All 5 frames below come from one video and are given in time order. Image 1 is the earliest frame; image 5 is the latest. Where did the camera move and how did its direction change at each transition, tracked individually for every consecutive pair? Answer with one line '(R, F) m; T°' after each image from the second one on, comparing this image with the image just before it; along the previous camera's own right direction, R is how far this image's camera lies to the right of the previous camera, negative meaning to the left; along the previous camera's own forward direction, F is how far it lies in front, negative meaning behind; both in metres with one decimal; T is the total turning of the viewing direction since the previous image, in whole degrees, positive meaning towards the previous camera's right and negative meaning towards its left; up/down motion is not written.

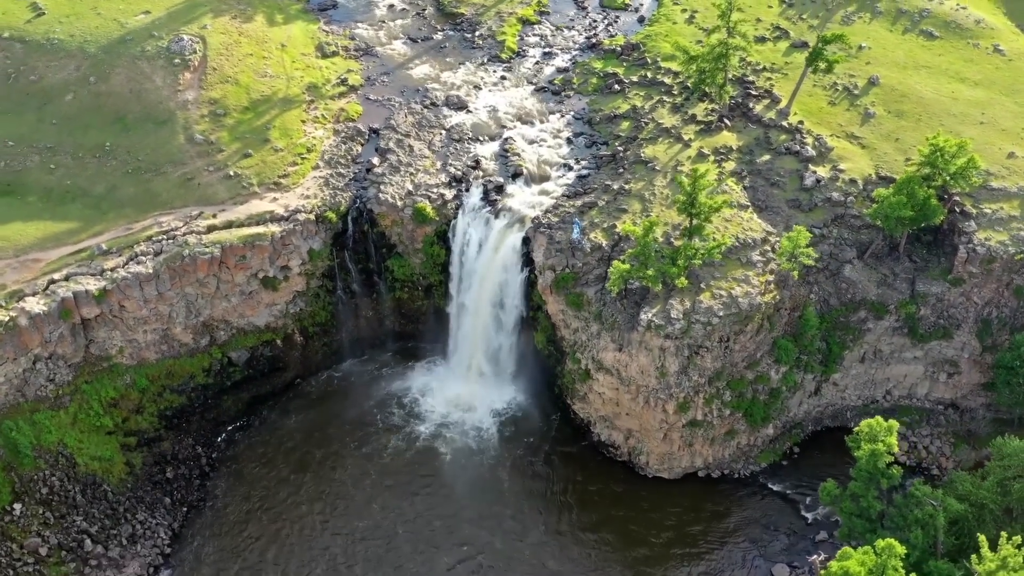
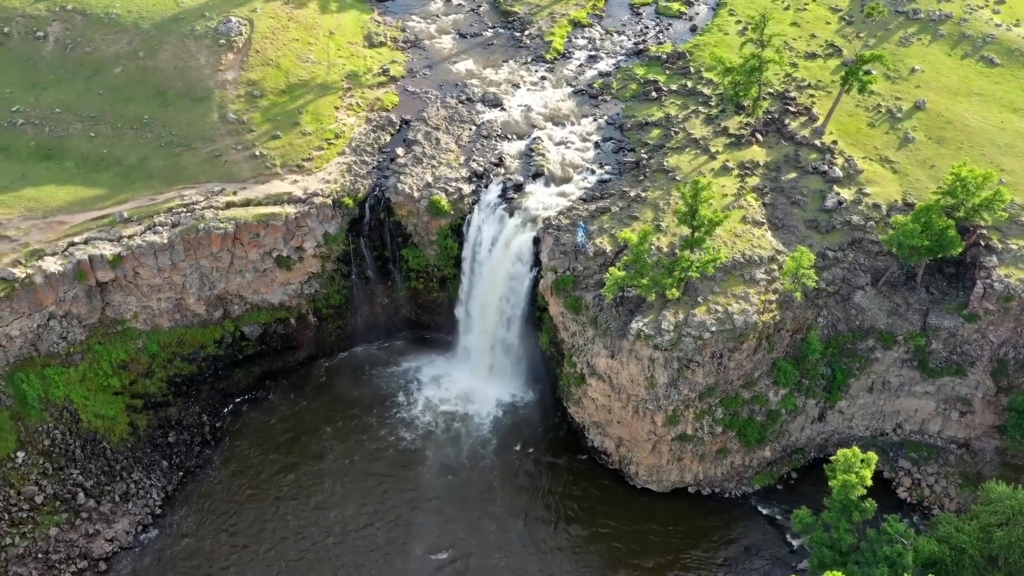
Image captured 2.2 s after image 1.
(+2.5, +0.2) m; -4°
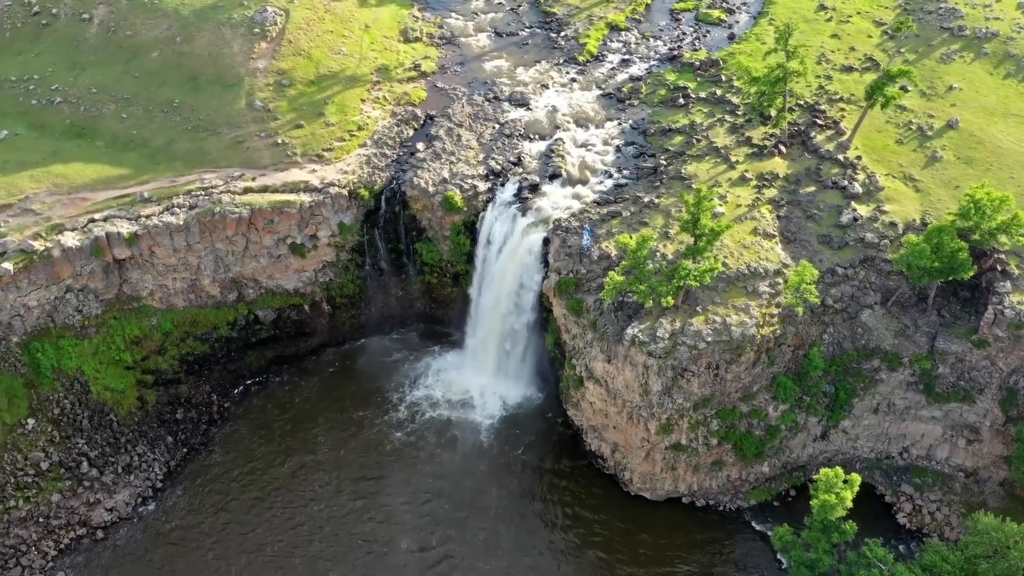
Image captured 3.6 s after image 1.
(+1.6, 0.0) m; -3°
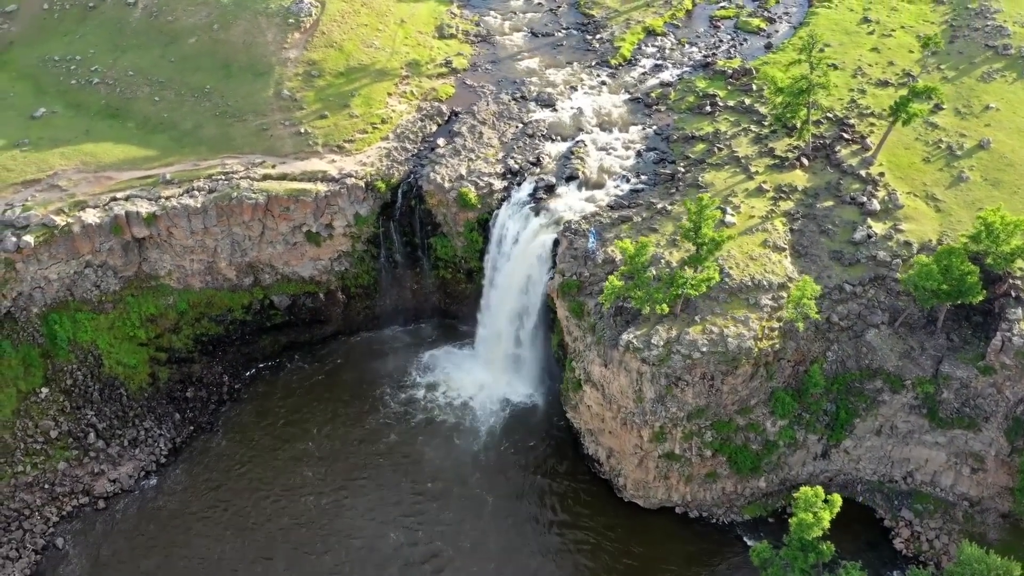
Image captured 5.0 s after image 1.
(+1.6, -0.2) m; -3°
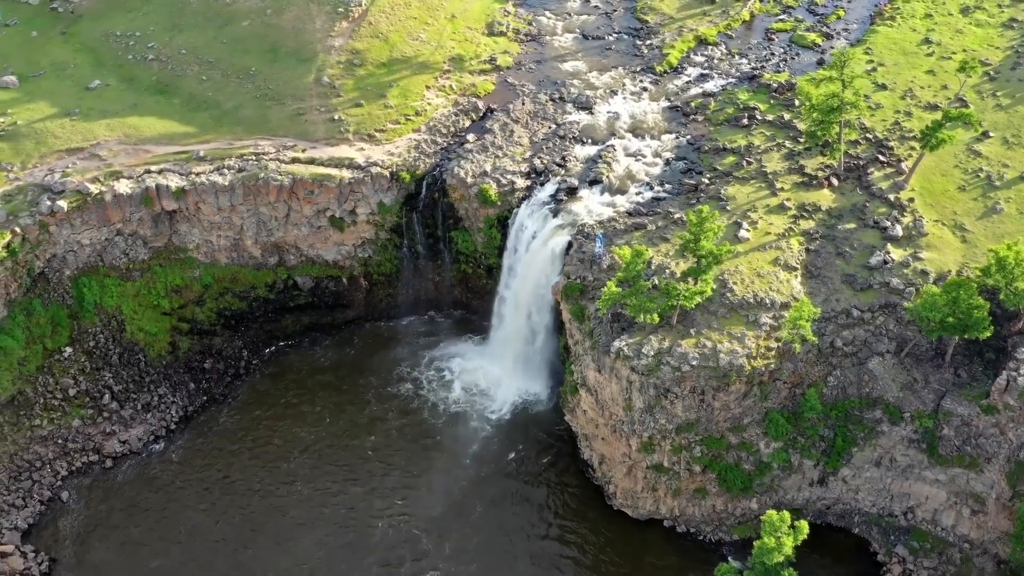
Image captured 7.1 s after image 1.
(+2.3, -0.4) m; -4°
